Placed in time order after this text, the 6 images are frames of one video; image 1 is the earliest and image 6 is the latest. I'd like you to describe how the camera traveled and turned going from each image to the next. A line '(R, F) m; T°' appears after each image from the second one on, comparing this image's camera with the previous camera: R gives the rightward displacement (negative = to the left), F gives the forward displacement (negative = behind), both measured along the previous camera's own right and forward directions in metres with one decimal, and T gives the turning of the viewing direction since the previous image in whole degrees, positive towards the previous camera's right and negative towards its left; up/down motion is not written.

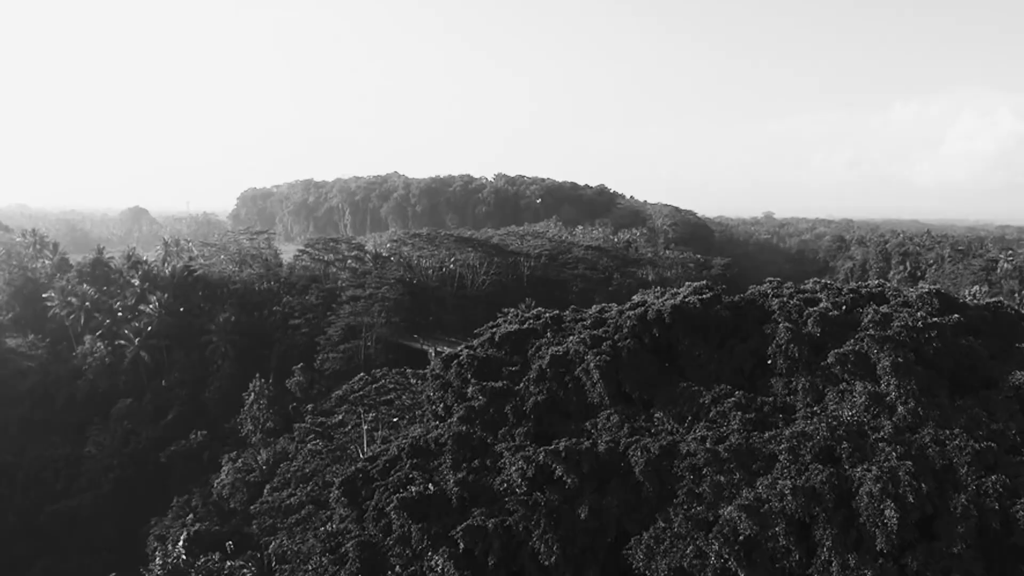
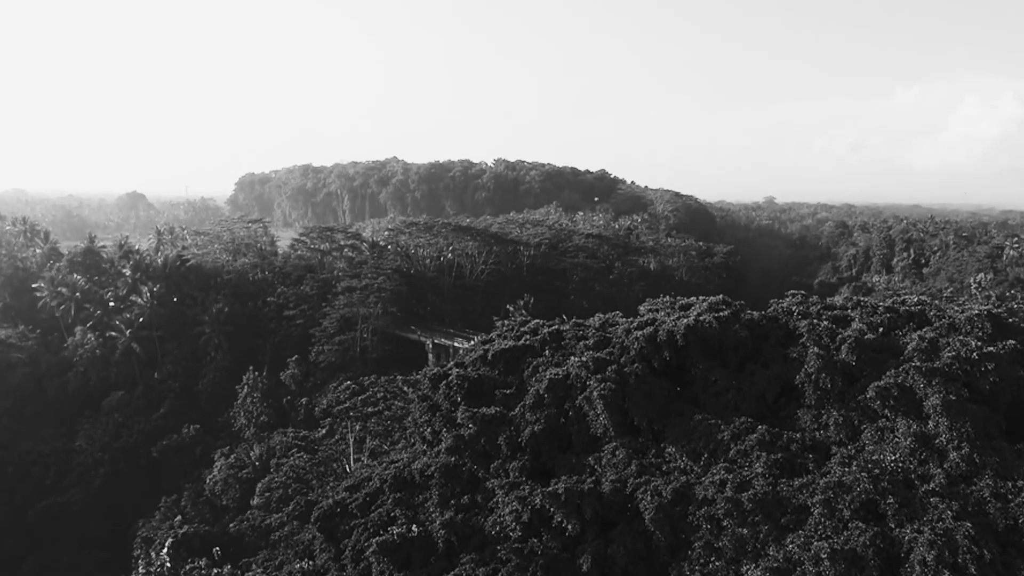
(+0.1, +0.8) m; 0°
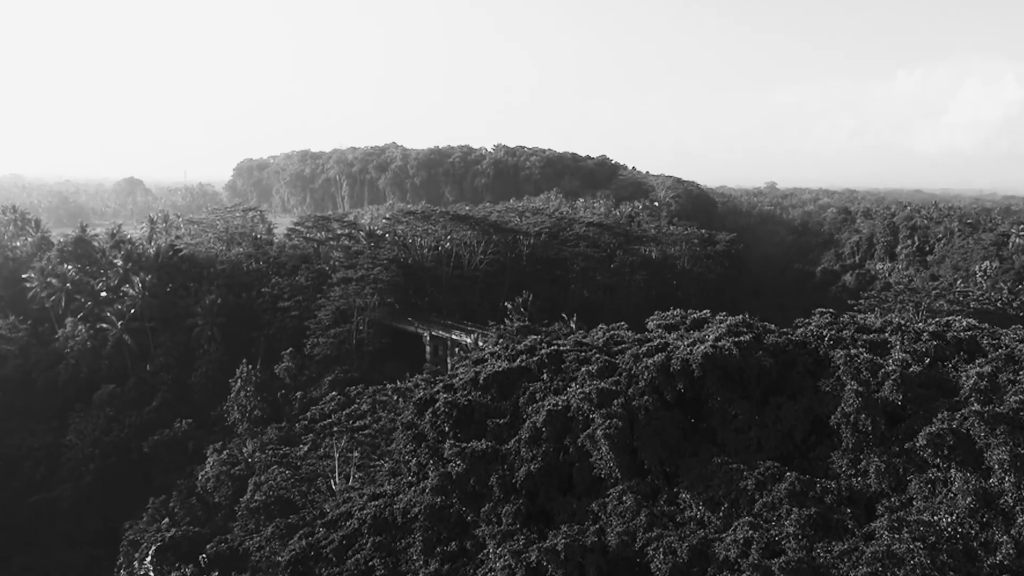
(+0.1, +0.8) m; 0°
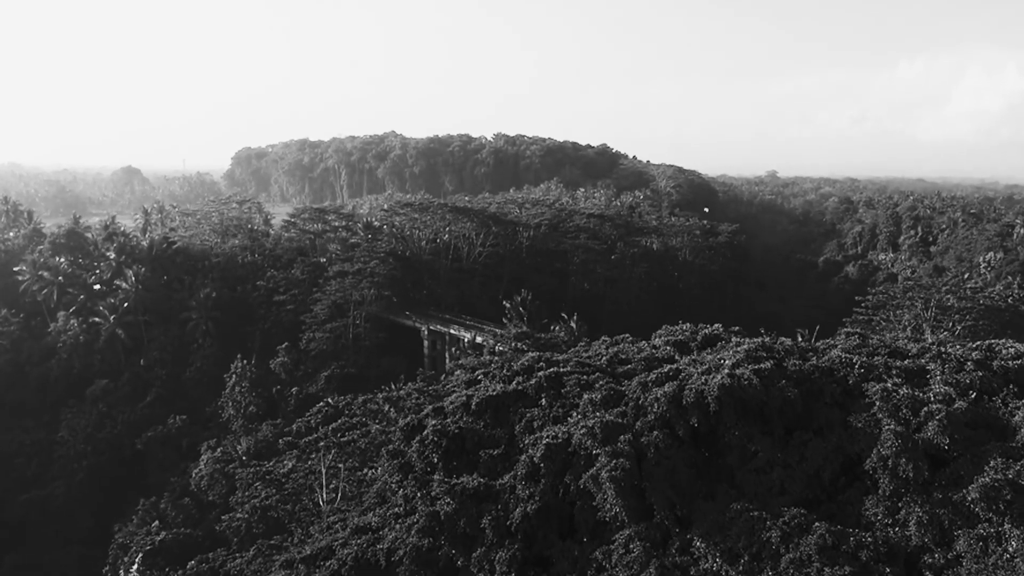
(0.0, +0.6) m; 0°
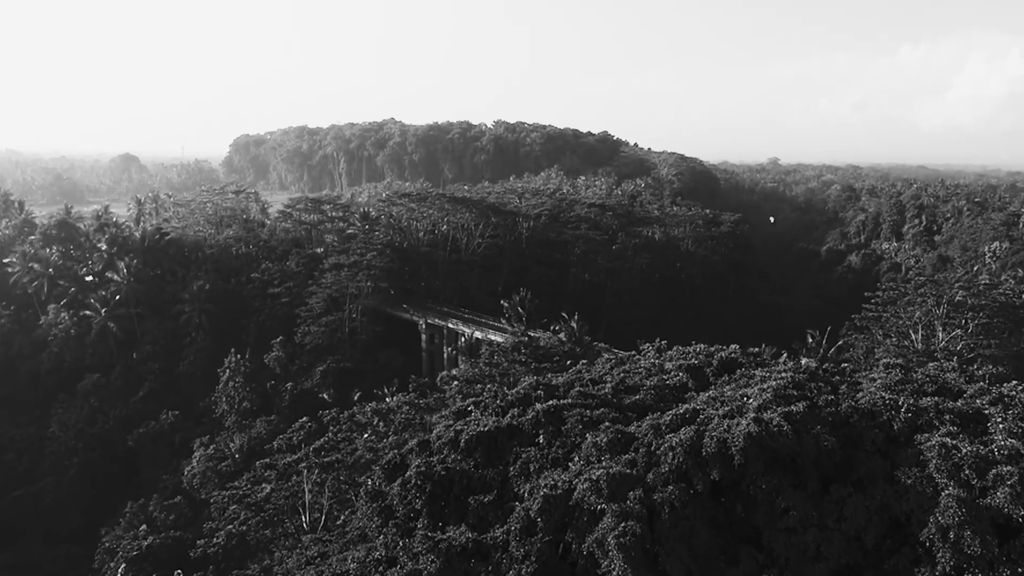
(+0.1, +0.7) m; 0°
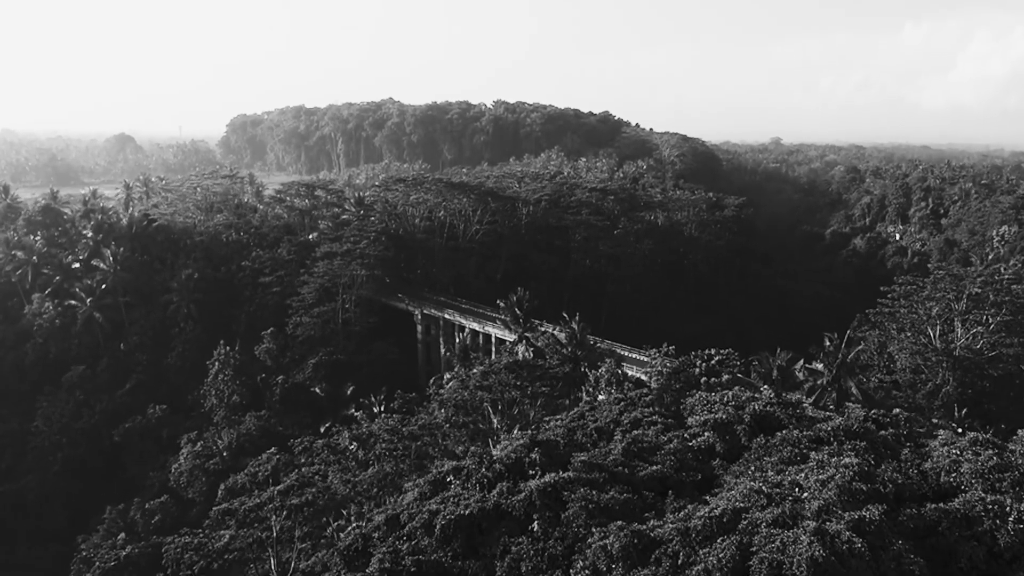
(+0.1, +1.1) m; 0°
